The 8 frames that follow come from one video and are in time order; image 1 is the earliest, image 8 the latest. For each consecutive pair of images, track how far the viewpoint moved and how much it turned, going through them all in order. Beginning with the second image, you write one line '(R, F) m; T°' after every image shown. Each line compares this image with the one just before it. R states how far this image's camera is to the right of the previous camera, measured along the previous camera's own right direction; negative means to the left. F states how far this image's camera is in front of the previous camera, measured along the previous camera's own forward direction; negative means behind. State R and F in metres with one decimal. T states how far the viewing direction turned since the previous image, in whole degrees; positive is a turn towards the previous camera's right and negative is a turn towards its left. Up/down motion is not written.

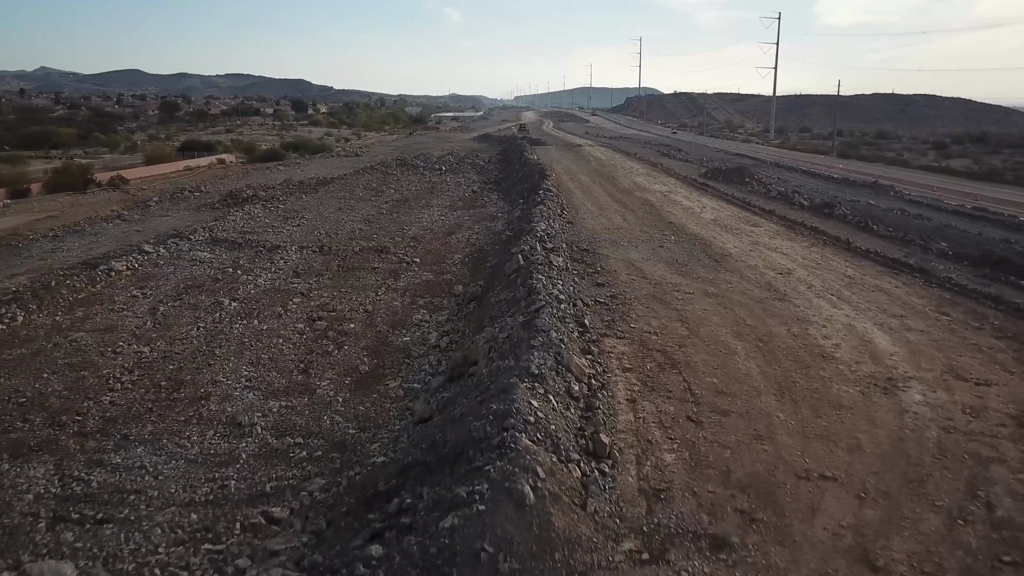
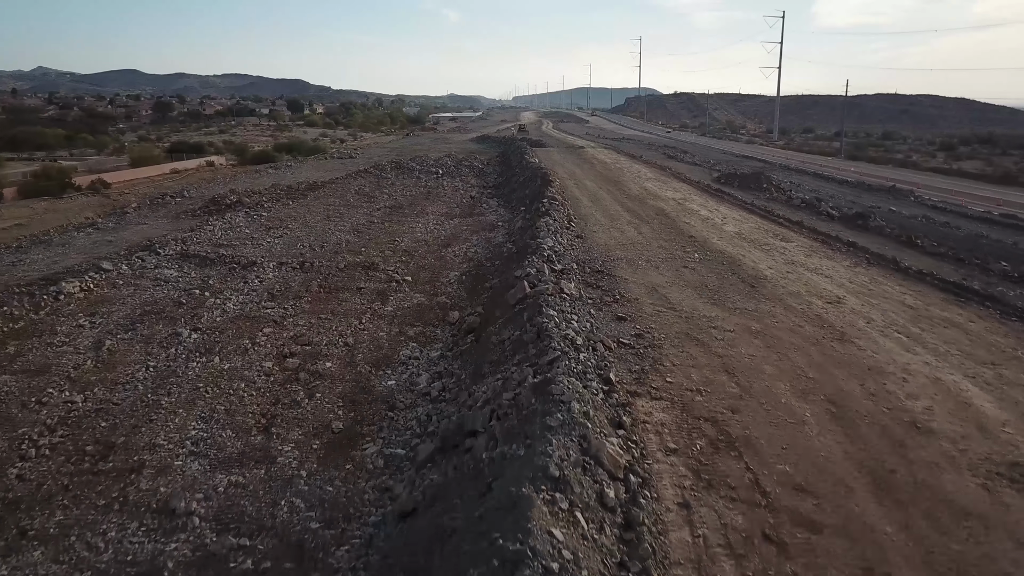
(-0.1, +1.5) m; 0°
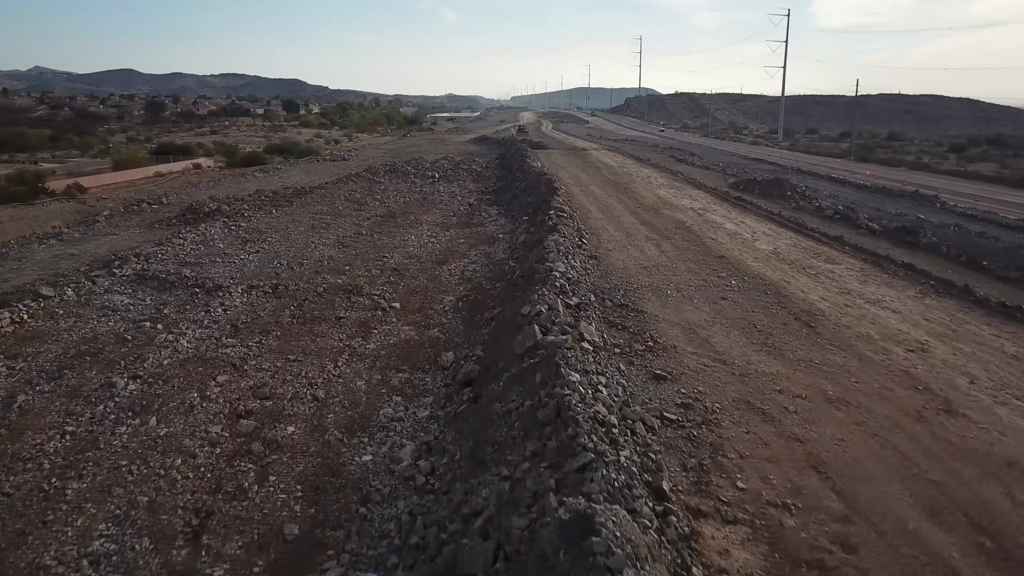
(-0.1, +1.7) m; 0°
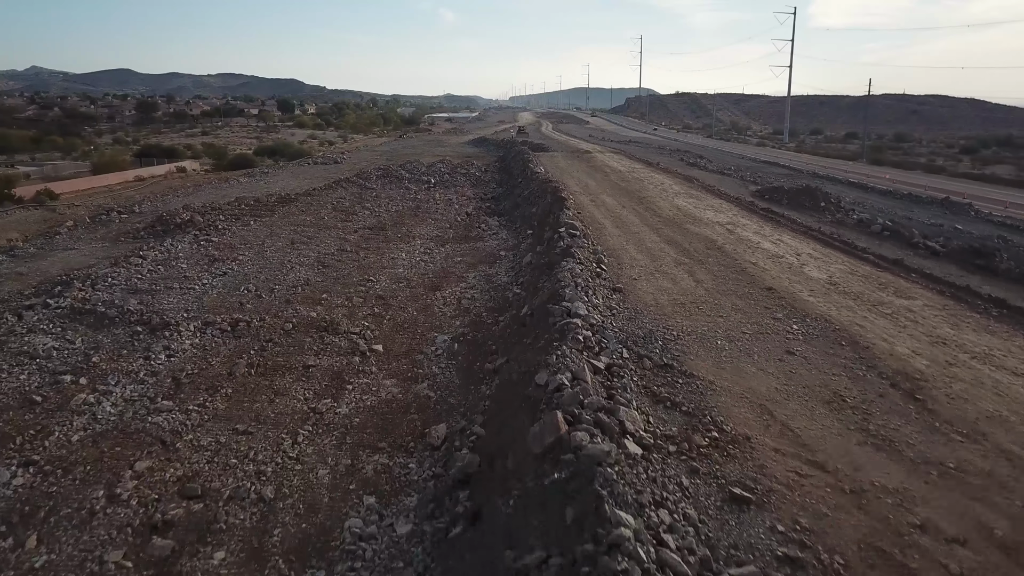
(-0.1, +1.9) m; 0°
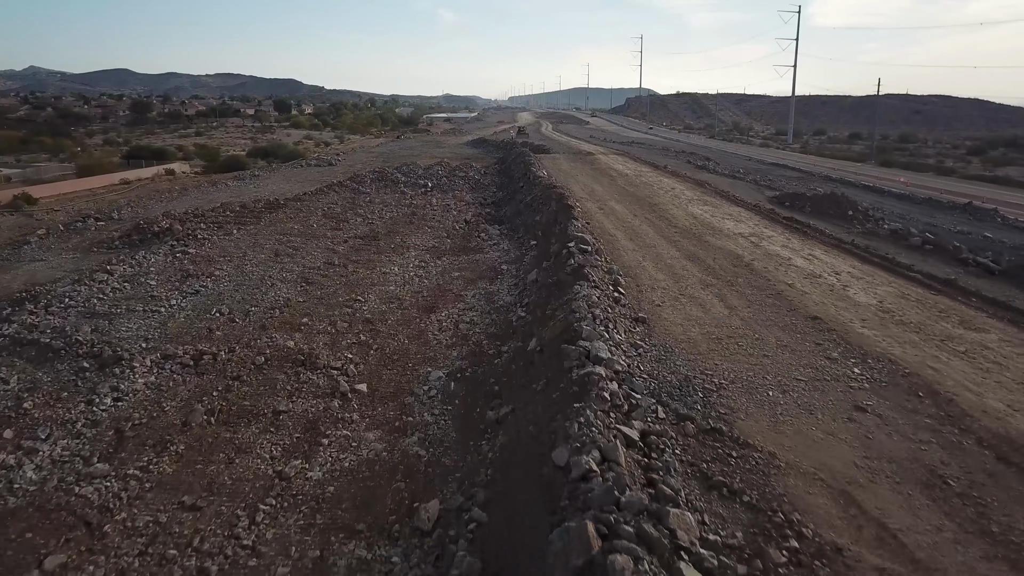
(-0.1, +1.3) m; 0°
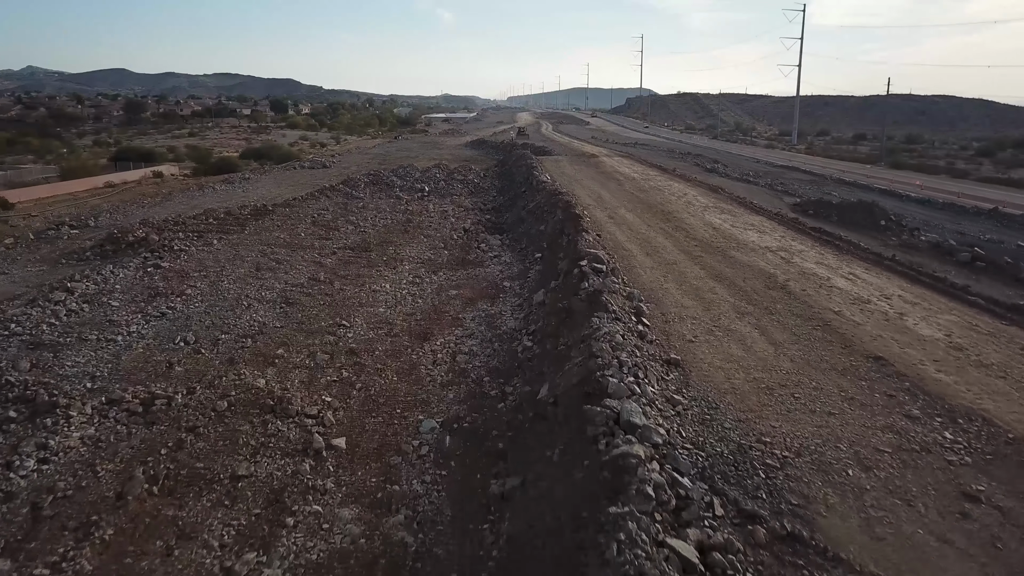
(-0.1, +1.3) m; 0°
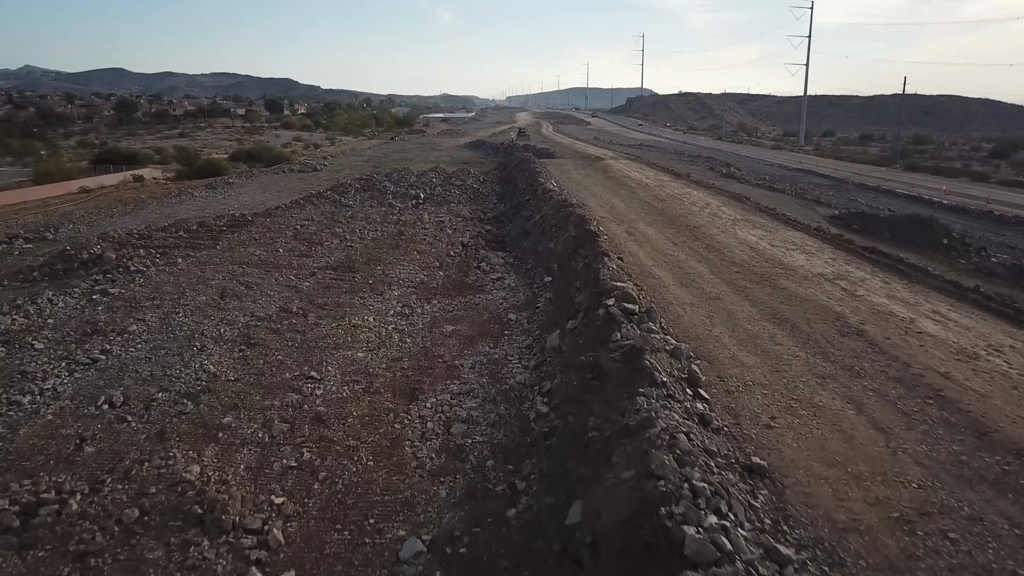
(-0.1, +2.0) m; 0°
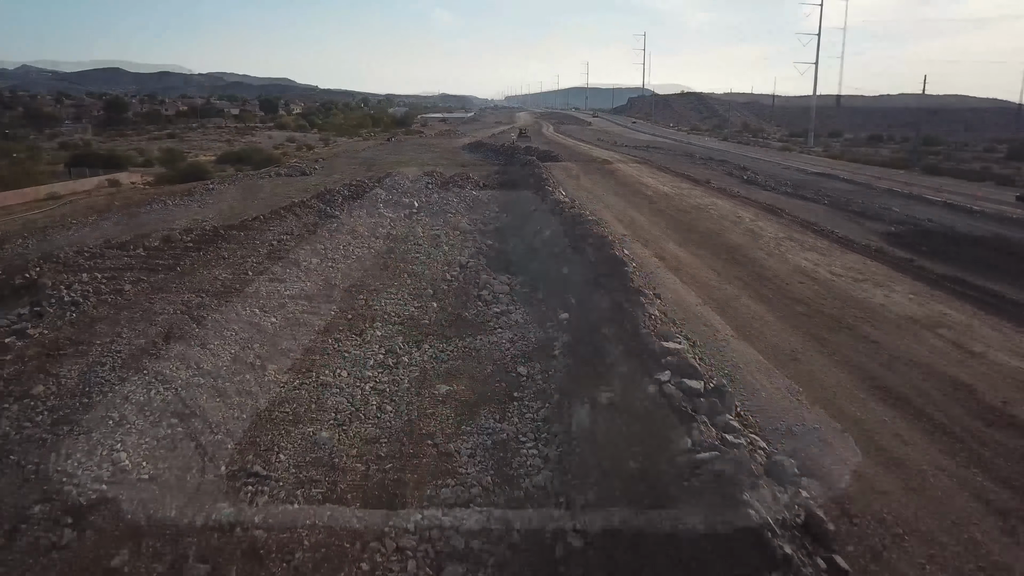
(-0.1, +2.2) m; 0°
